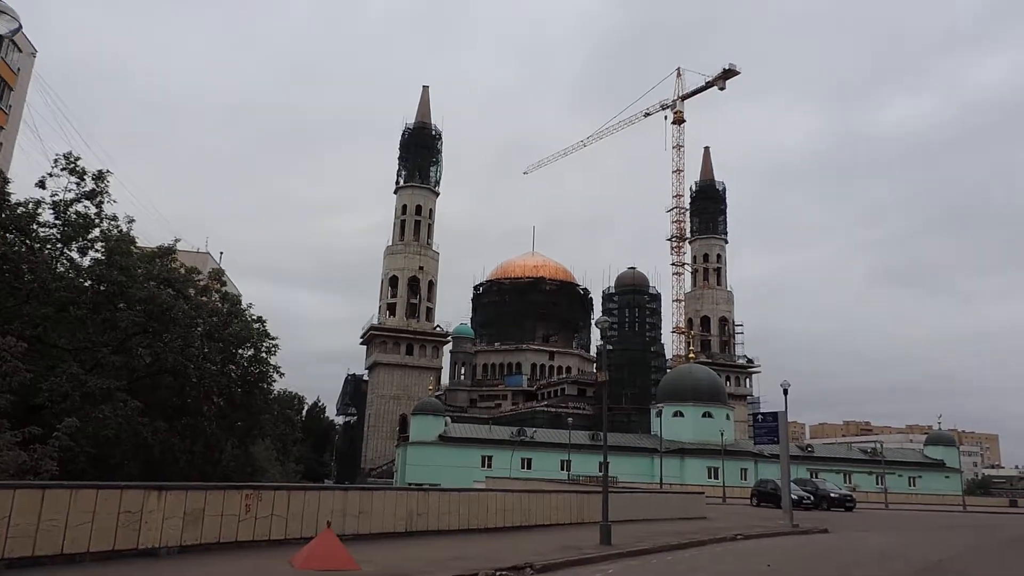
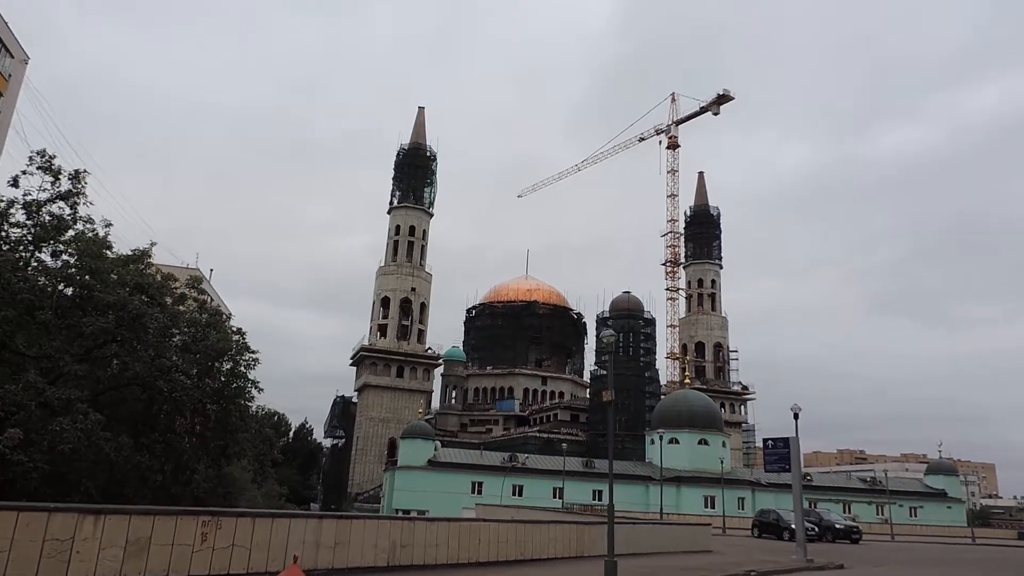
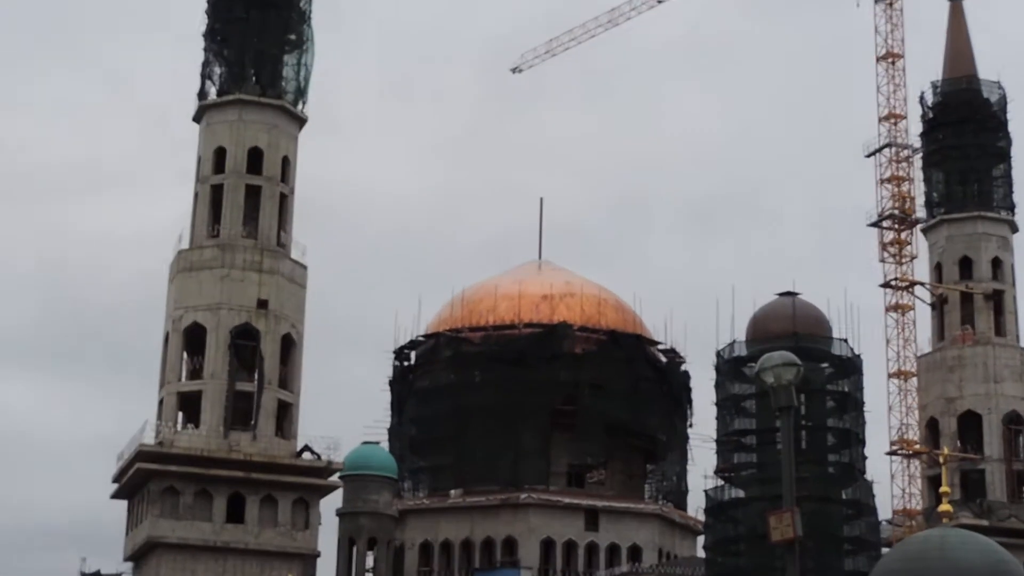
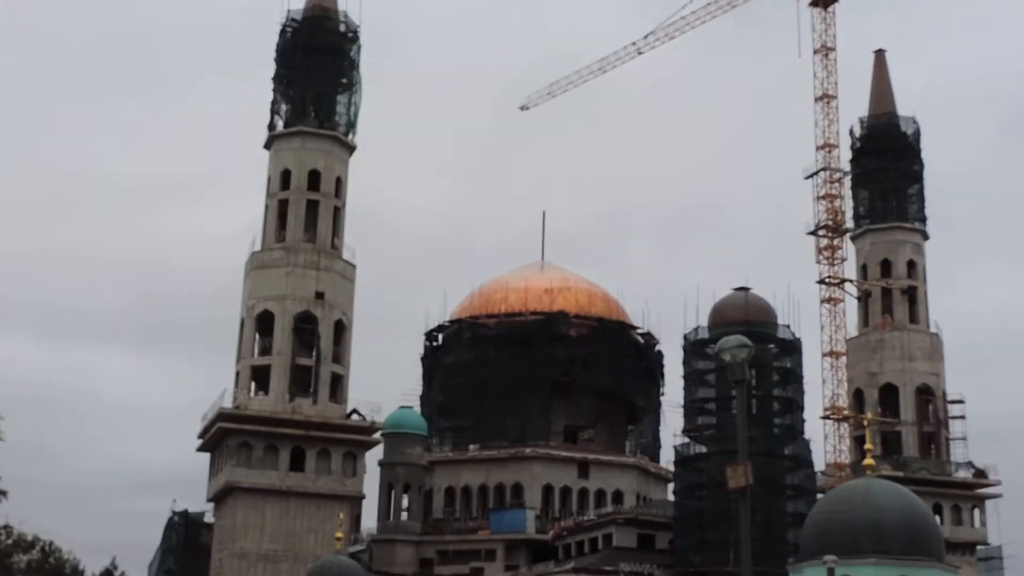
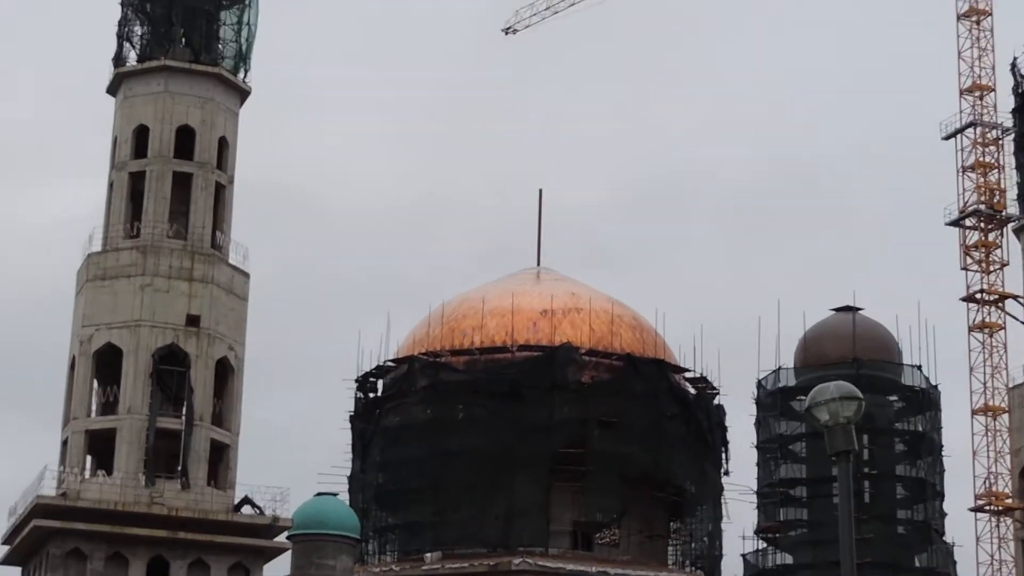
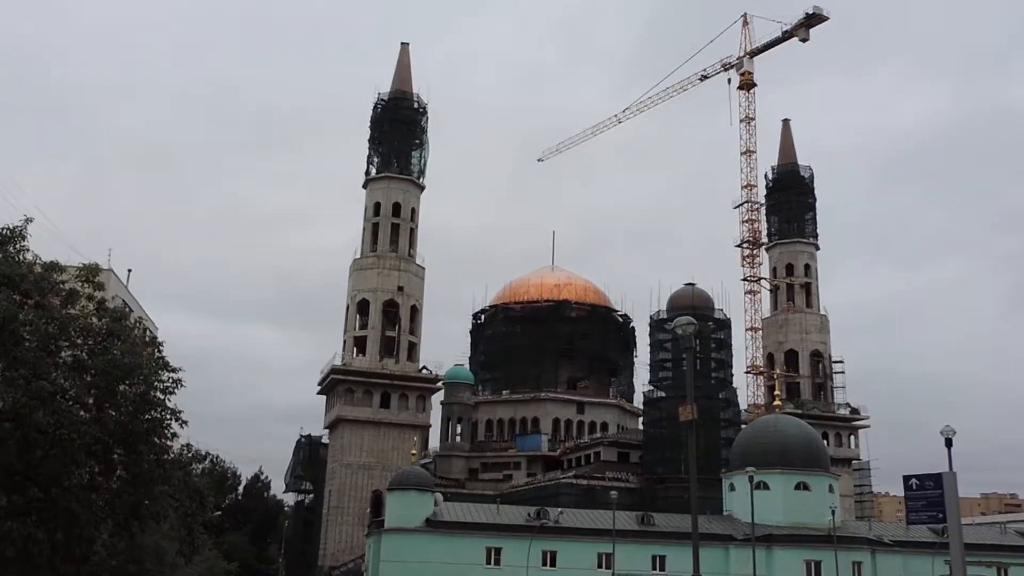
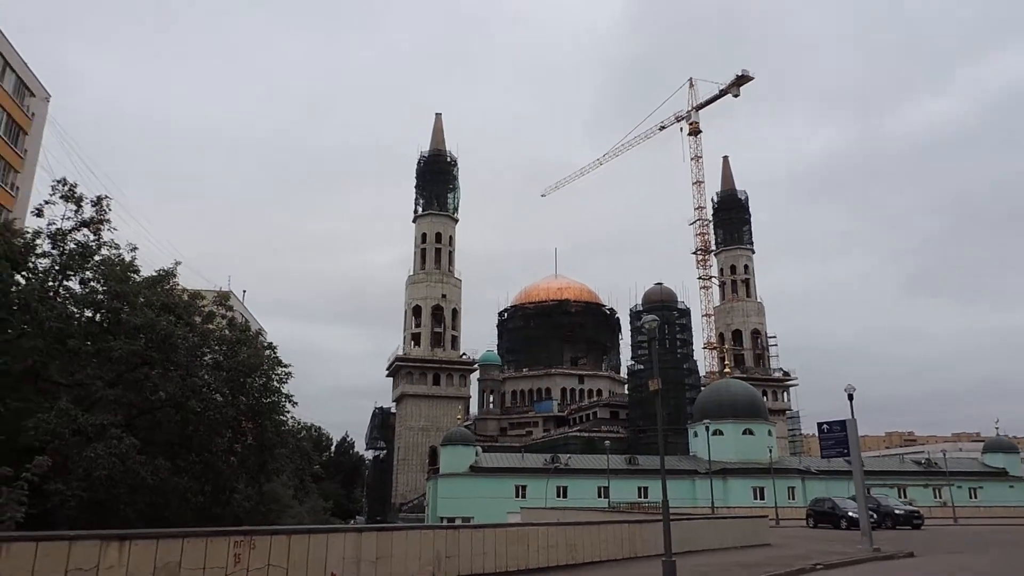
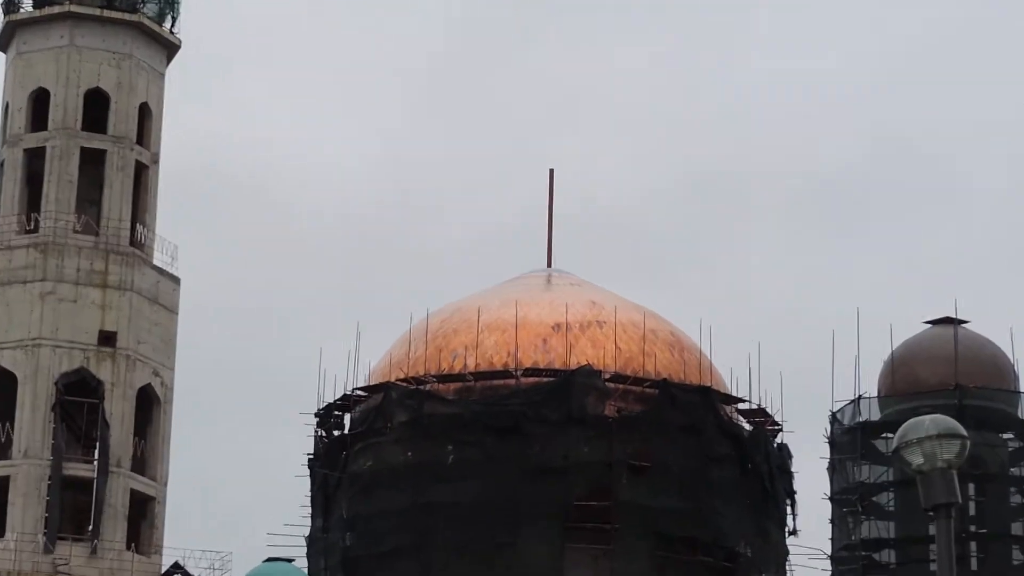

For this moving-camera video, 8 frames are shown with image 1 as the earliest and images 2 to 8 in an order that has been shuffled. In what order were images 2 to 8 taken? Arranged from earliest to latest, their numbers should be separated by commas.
2, 7, 6, 4, 3, 5, 8
